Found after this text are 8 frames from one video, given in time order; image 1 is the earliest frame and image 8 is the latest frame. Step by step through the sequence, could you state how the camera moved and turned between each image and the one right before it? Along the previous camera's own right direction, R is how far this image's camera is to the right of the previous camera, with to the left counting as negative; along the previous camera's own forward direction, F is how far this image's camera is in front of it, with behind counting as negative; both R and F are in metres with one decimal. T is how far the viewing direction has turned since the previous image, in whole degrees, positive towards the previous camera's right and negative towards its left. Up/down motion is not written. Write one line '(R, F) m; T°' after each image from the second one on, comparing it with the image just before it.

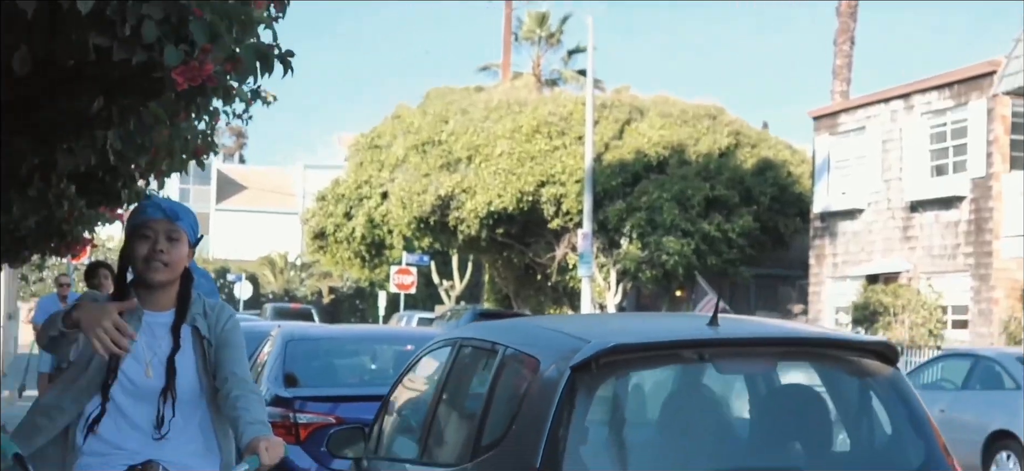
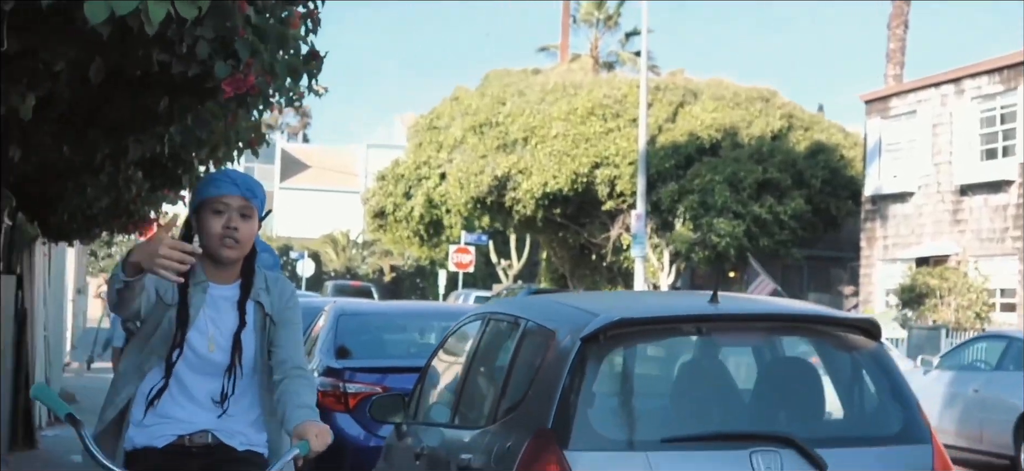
(+0.2, -0.6) m; -3°
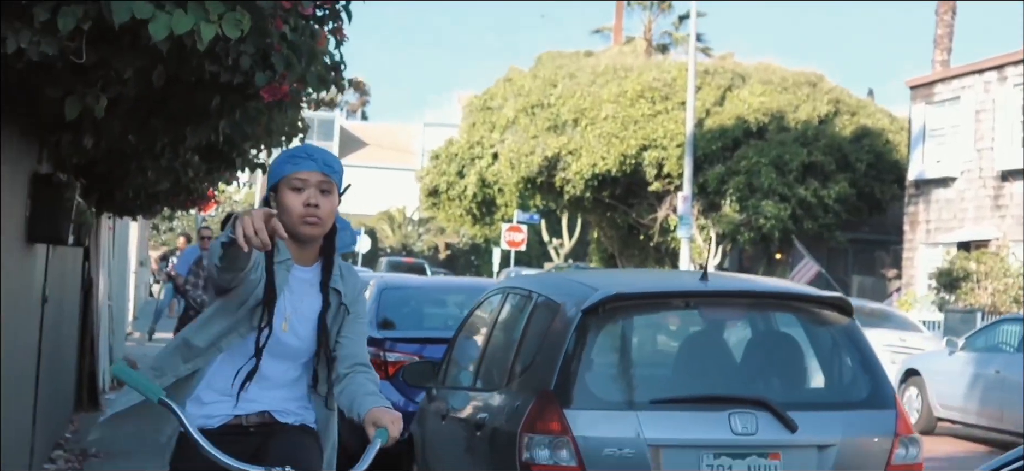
(+0.2, -0.8) m; -2°
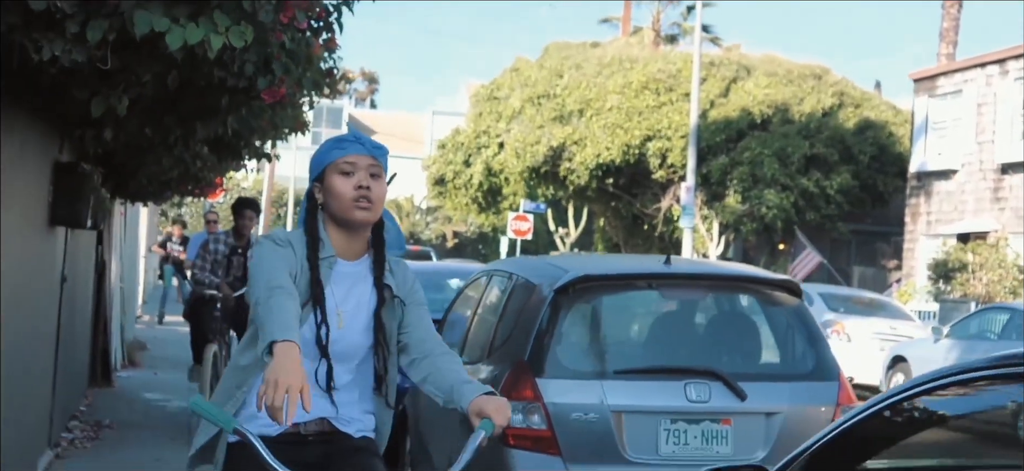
(+0.1, -0.4) m; 0°
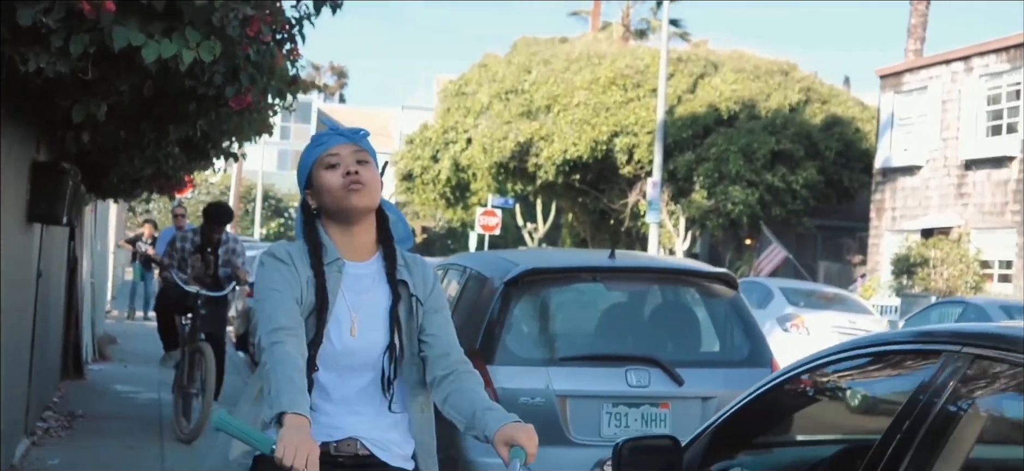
(0.0, -0.1) m; +1°
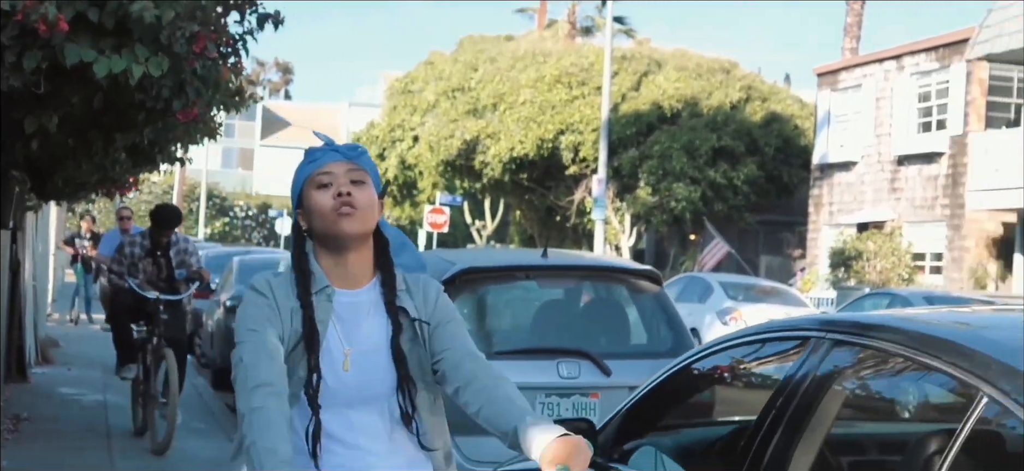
(+0.1, -0.4) m; +2°
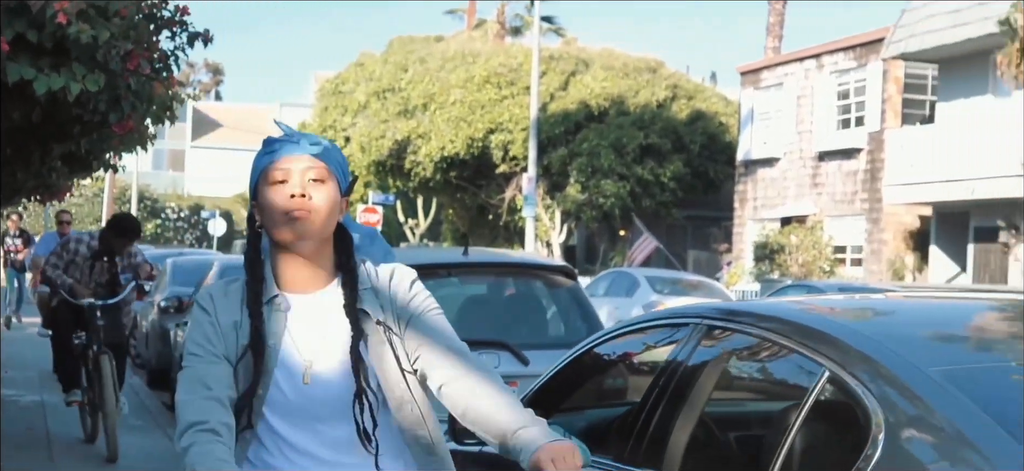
(+0.1, -0.5) m; +3°
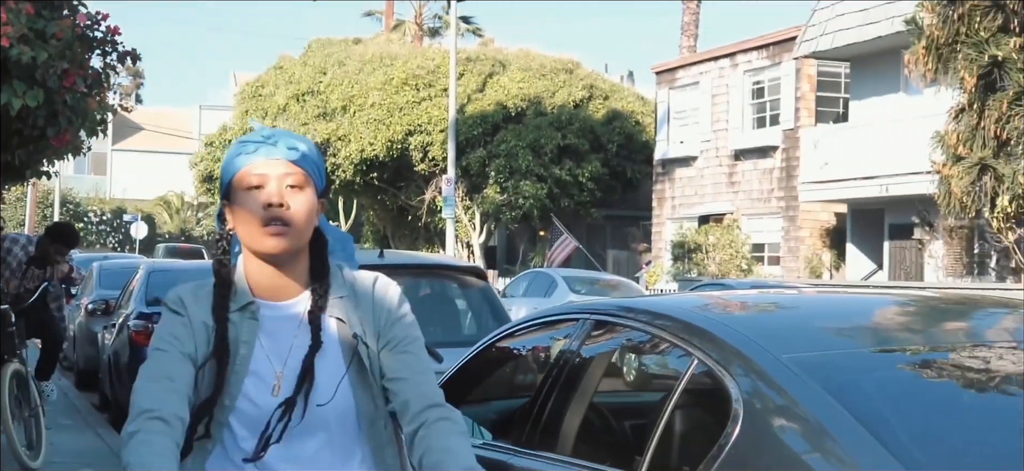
(0.0, -0.1) m; +3°
